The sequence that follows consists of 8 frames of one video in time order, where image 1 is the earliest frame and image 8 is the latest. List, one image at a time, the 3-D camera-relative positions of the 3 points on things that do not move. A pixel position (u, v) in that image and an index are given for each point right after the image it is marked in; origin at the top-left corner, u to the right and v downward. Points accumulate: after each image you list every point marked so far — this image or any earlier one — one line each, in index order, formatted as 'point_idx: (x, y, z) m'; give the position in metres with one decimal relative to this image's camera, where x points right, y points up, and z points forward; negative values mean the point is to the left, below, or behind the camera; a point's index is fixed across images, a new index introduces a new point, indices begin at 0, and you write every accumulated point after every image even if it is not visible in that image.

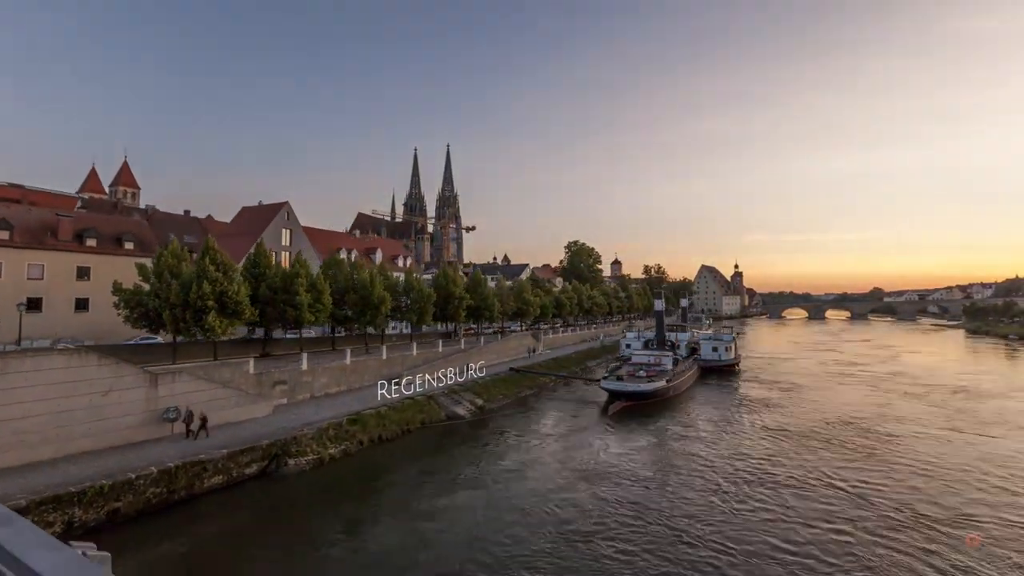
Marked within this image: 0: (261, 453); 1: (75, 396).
0: (-8.0, -5.0, +17.4) m
1: (-11.5, -2.8, +14.9) m
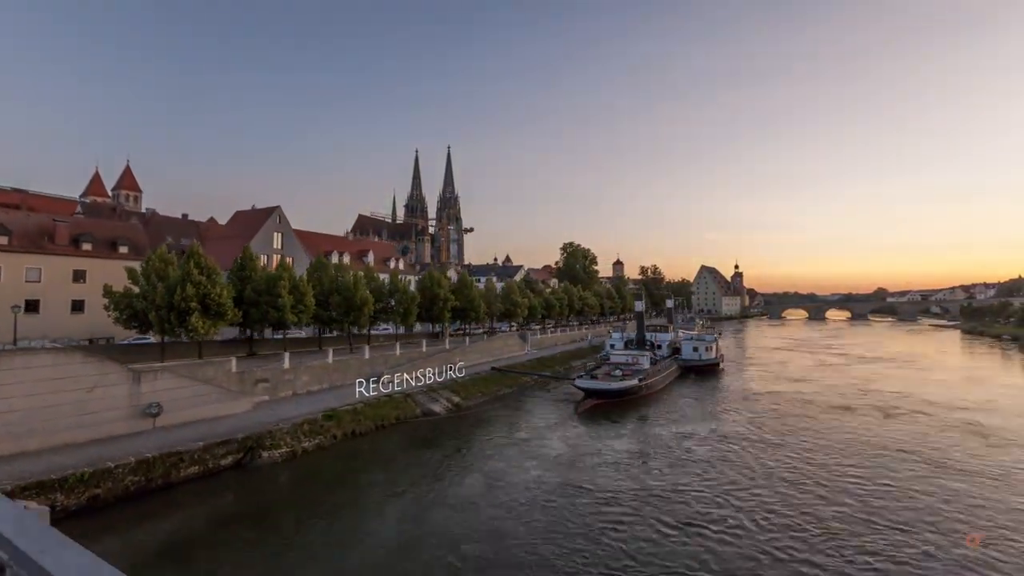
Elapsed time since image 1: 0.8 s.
0: (-9.2, -5.1, +18.5) m
1: (-12.8, -2.9, +16.0) m
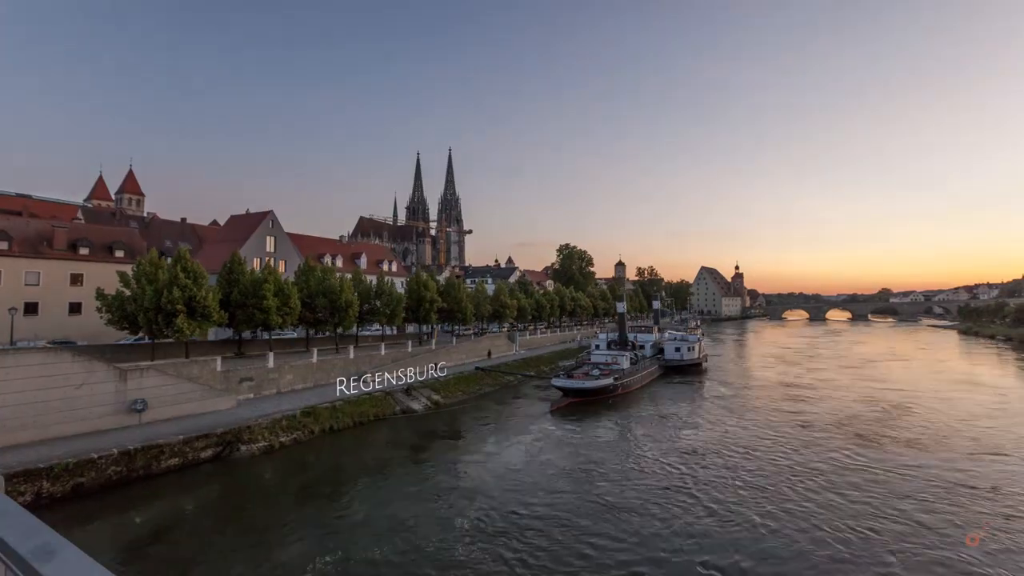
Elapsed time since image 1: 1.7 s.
0: (-10.4, -5.3, +19.6) m
1: (-14.1, -3.0, +17.2) m
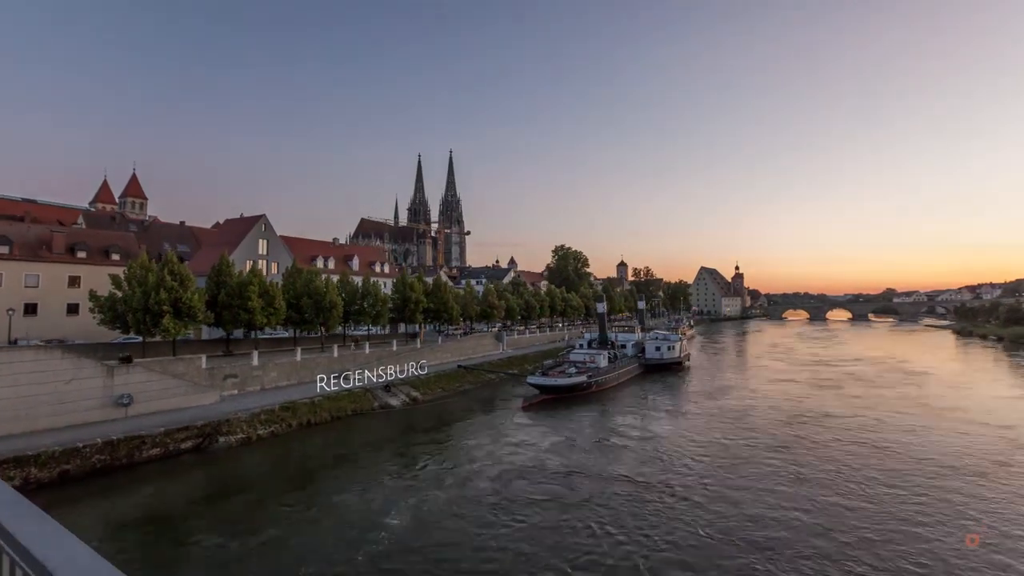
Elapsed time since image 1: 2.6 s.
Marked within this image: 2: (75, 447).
0: (-11.8, -5.3, +21.0) m
1: (-15.5, -3.1, +18.5) m
2: (-13.7, -5.0, +17.6) m
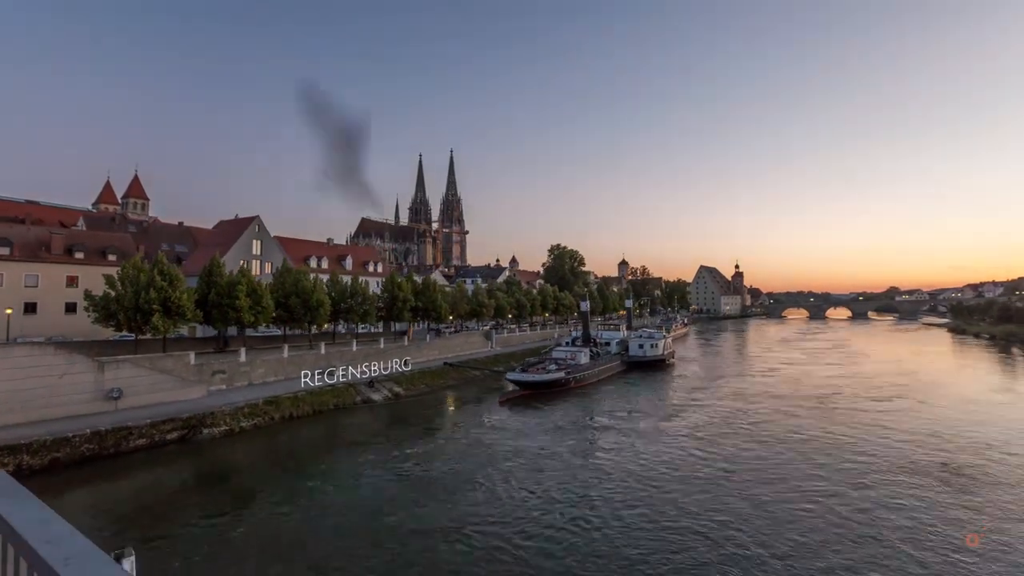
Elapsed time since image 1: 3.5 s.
0: (-13.0, -5.3, +22.2) m
1: (-16.7, -3.1, +19.8) m
2: (-14.9, -5.0, +18.8) m
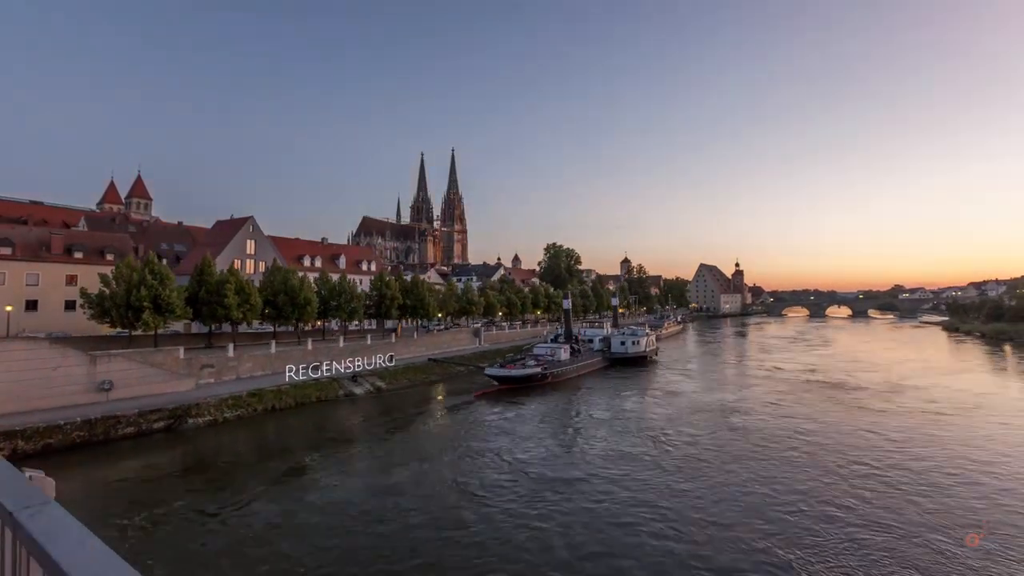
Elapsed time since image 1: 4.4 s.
0: (-14.4, -5.3, +23.6) m
1: (-18.1, -3.1, +21.2) m
2: (-16.3, -4.9, +20.2) m
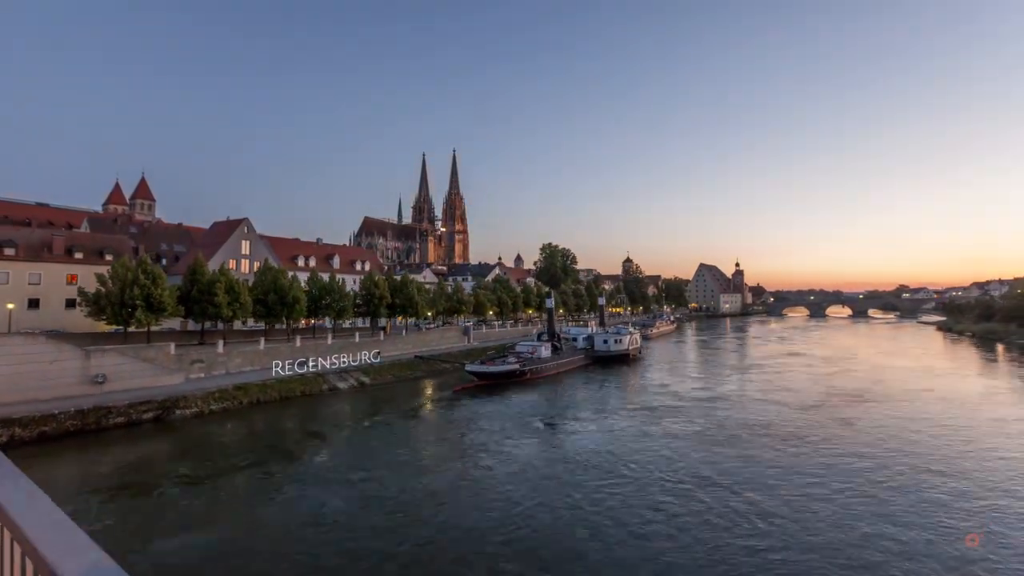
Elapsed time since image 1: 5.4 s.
0: (-15.8, -5.2, +25.1) m
1: (-19.5, -3.0, +22.7) m
2: (-17.7, -4.9, +21.7) m
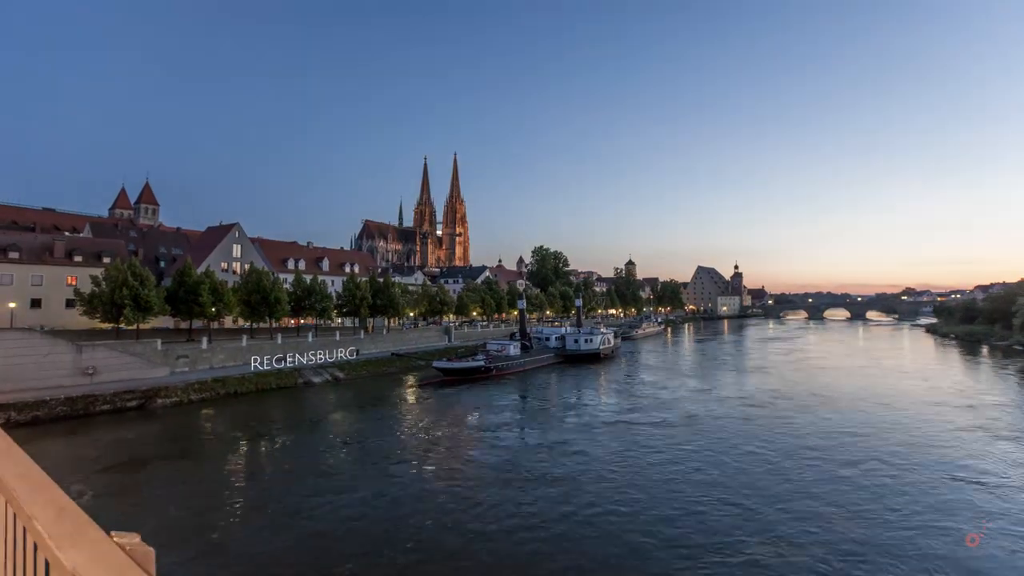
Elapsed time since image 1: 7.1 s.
0: (-18.2, -5.3, +27.6) m
1: (-21.9, -3.1, +25.4) m
2: (-20.2, -4.9, +24.3) m
